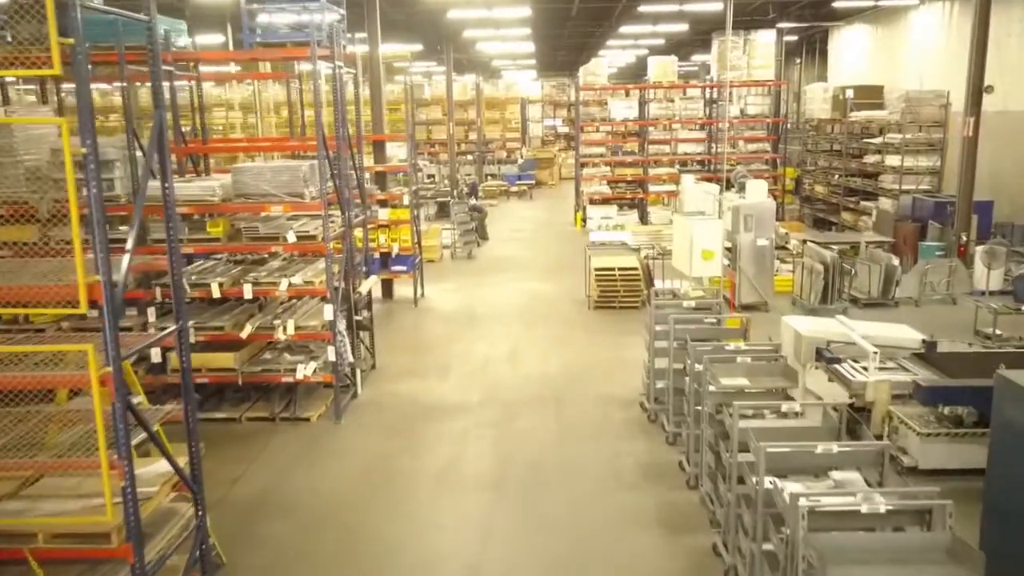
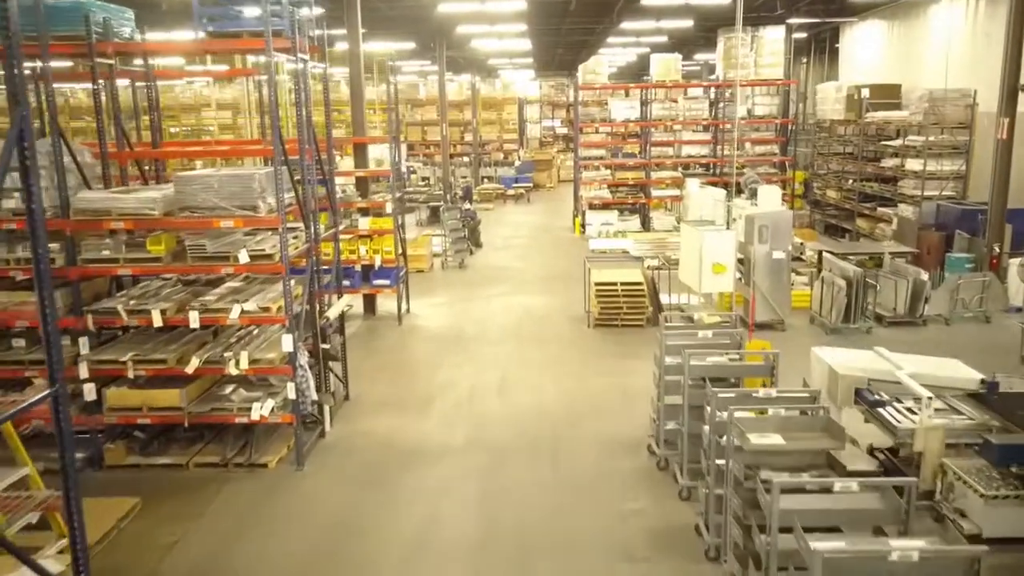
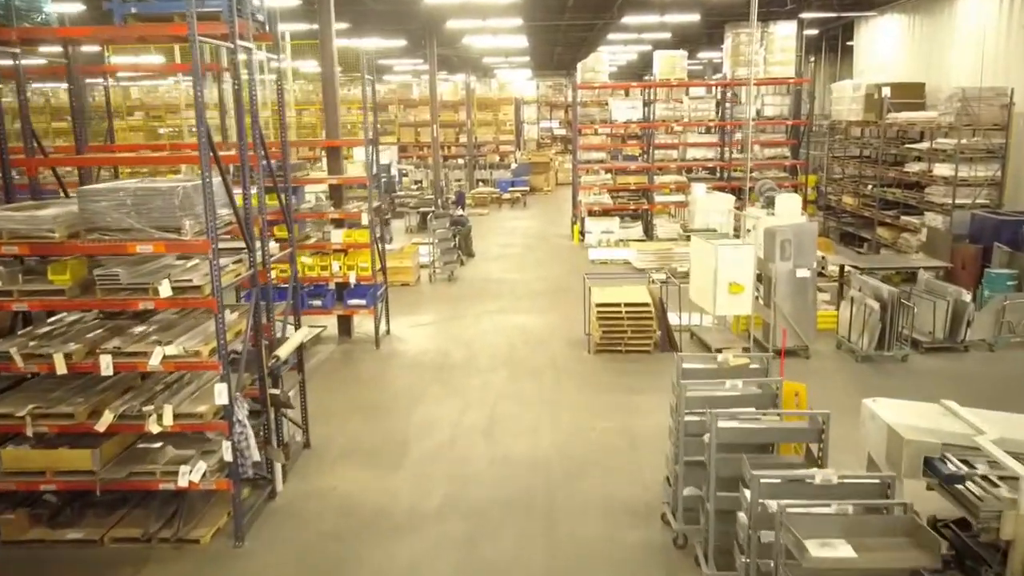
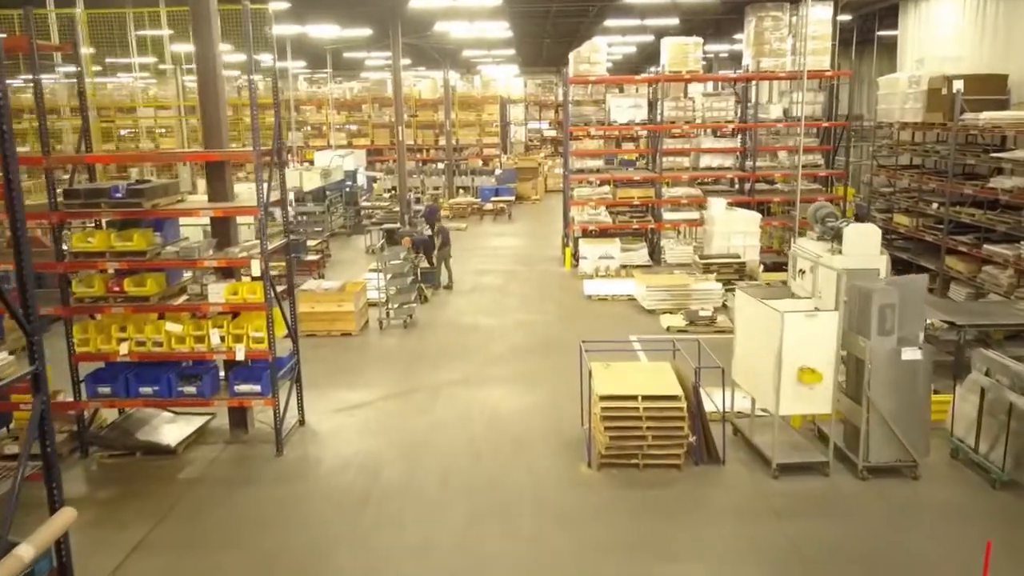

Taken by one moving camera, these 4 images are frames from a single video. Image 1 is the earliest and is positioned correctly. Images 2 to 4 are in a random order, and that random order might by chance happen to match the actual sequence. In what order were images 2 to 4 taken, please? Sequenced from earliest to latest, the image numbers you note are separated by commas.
2, 3, 4
